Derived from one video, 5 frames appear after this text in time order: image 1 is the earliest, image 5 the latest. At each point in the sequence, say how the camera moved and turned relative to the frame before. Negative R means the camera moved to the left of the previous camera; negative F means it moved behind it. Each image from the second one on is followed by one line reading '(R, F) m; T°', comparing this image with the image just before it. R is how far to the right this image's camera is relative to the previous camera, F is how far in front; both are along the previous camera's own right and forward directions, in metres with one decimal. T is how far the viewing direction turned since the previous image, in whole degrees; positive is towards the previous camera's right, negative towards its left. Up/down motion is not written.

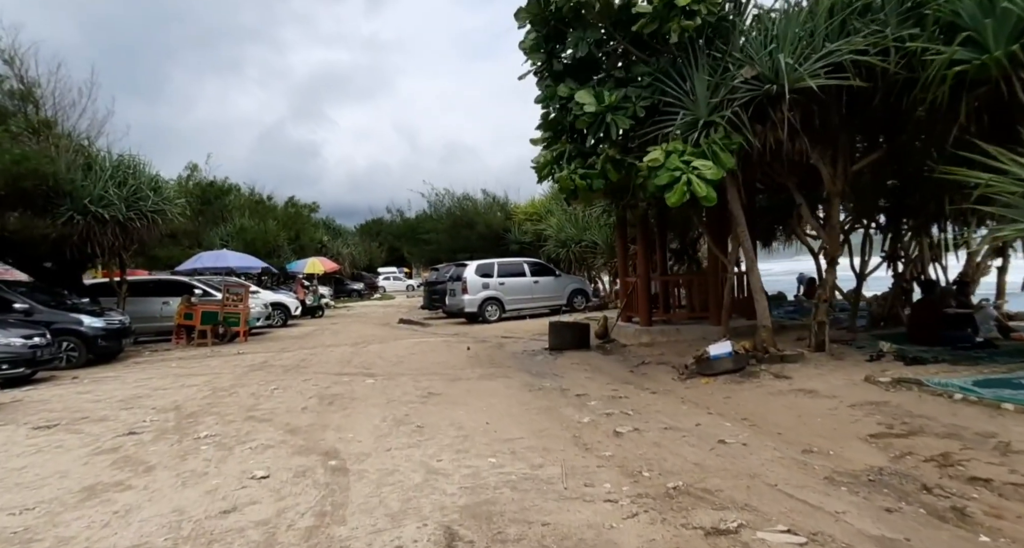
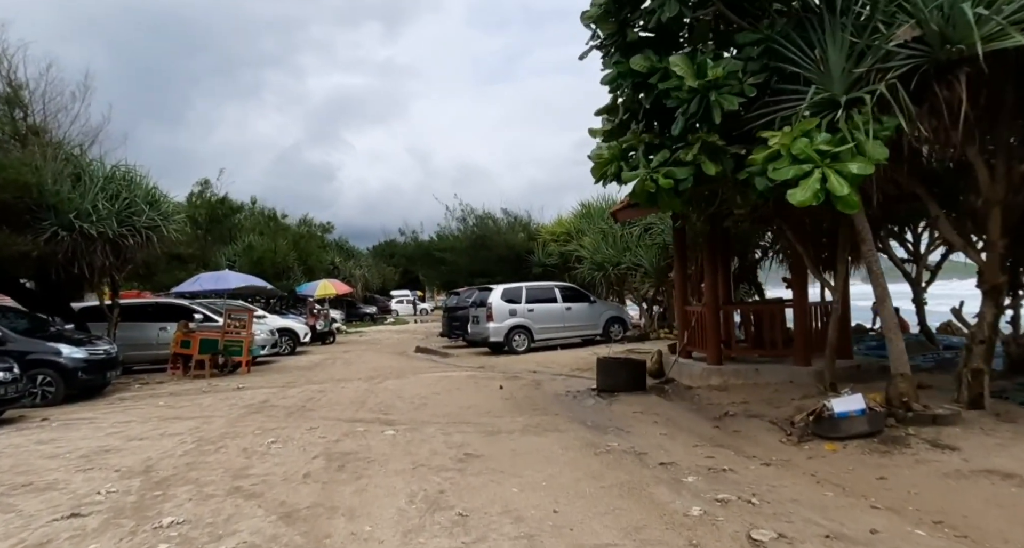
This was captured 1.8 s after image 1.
(-0.6, +1.8) m; -1°
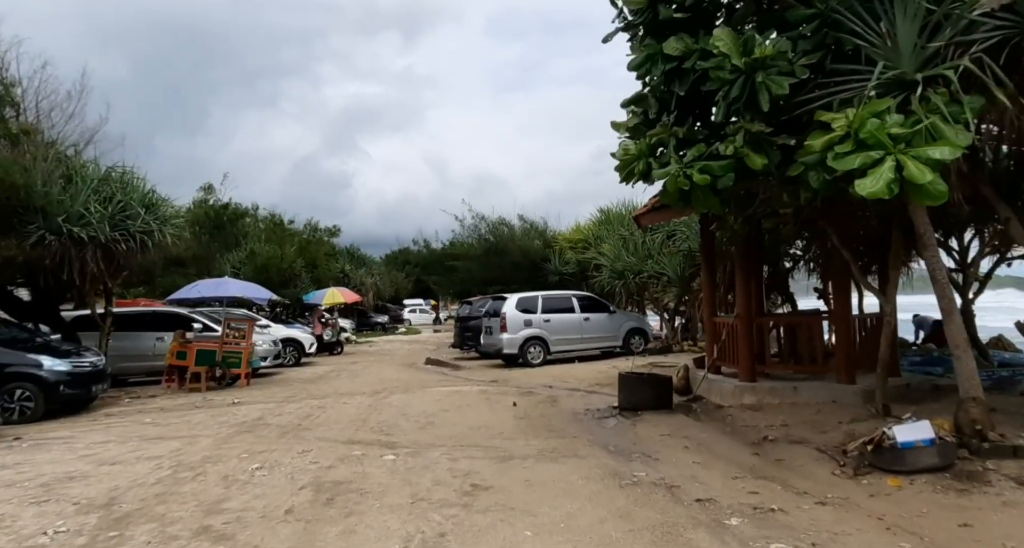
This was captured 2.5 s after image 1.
(0.0, +0.8) m; -1°
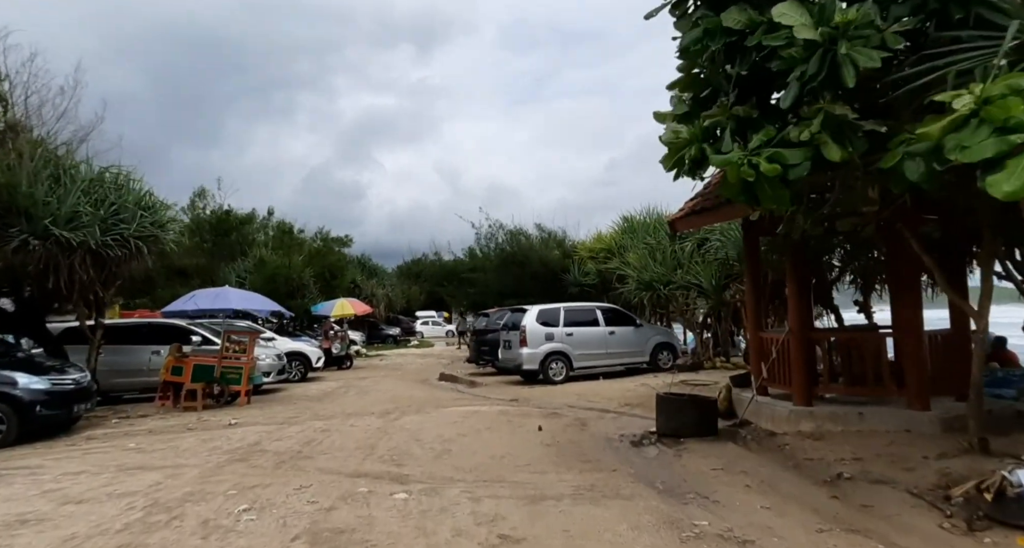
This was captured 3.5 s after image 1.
(-0.2, +1.0) m; -1°
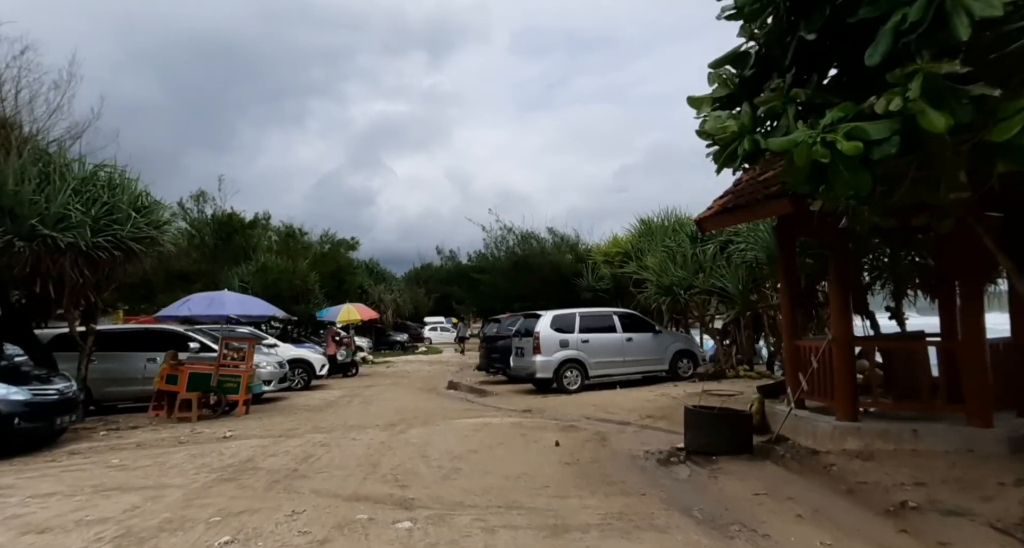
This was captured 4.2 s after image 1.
(-0.1, +0.7) m; -1°
